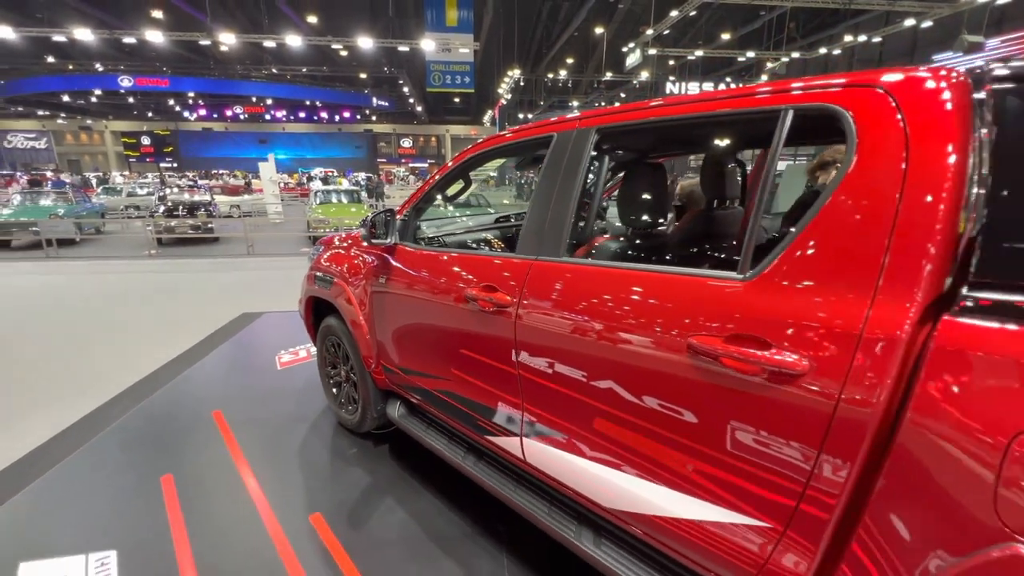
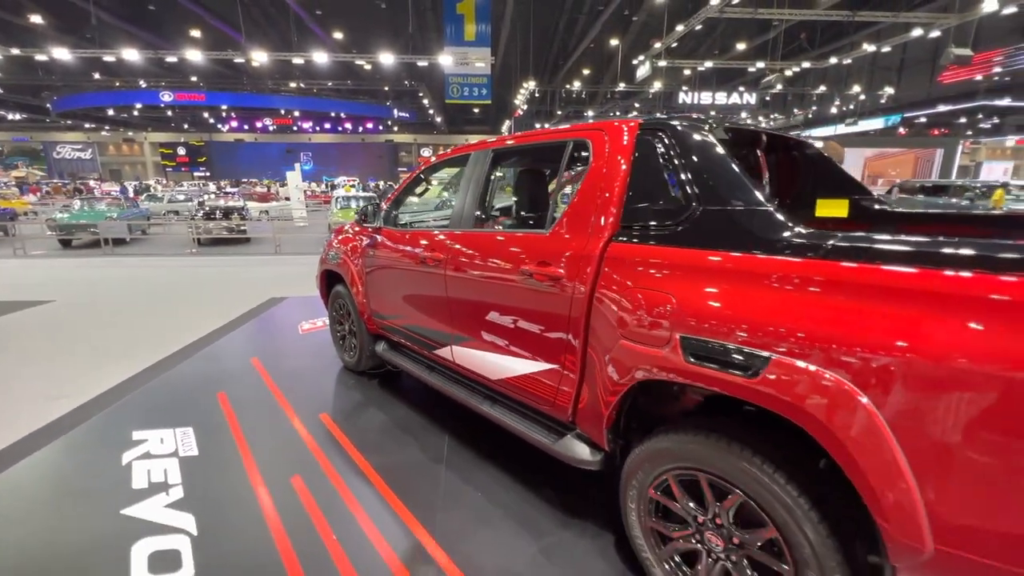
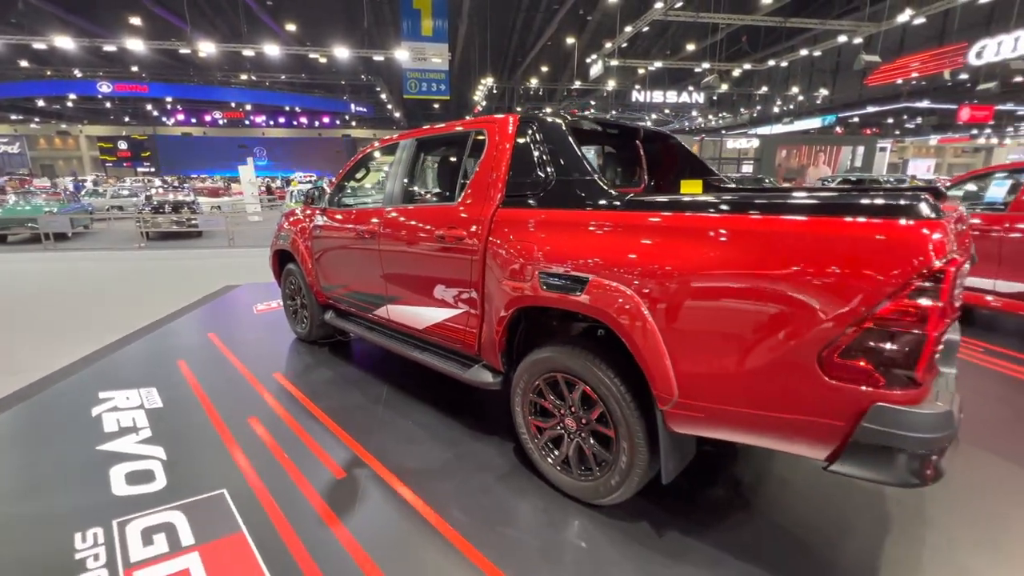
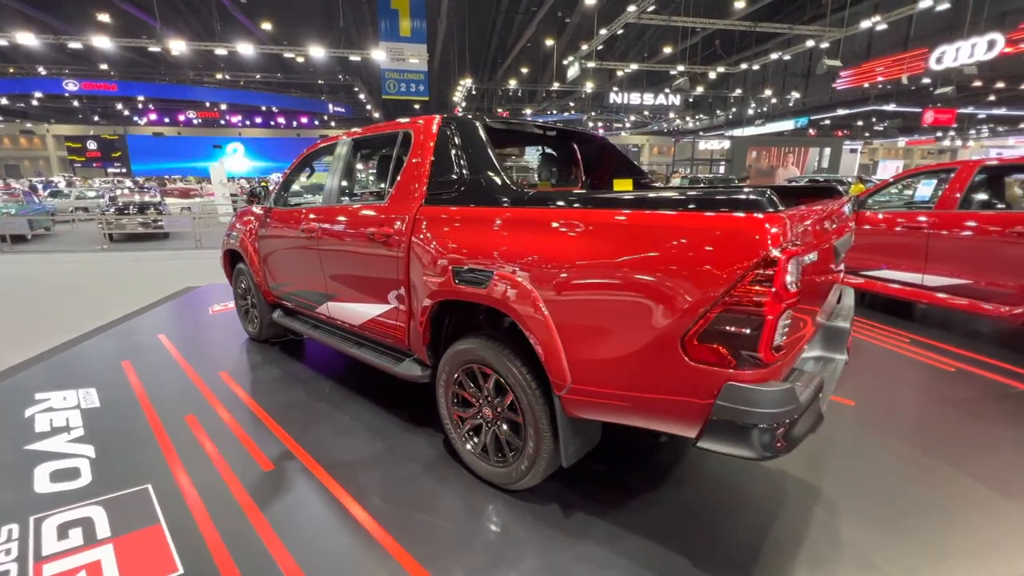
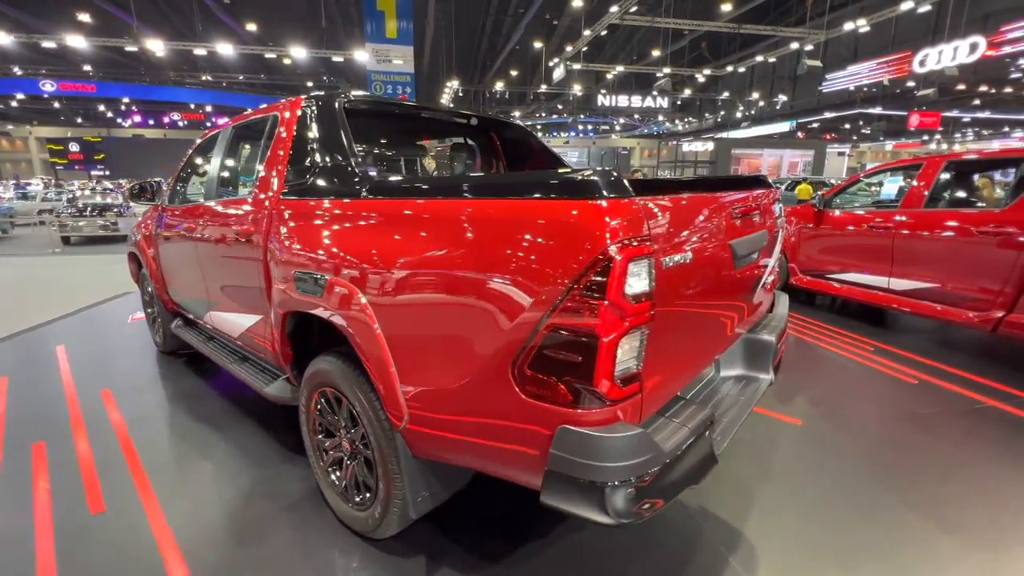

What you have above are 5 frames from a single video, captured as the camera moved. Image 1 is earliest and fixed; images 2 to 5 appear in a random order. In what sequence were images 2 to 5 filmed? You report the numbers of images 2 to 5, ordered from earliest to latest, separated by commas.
2, 3, 4, 5
